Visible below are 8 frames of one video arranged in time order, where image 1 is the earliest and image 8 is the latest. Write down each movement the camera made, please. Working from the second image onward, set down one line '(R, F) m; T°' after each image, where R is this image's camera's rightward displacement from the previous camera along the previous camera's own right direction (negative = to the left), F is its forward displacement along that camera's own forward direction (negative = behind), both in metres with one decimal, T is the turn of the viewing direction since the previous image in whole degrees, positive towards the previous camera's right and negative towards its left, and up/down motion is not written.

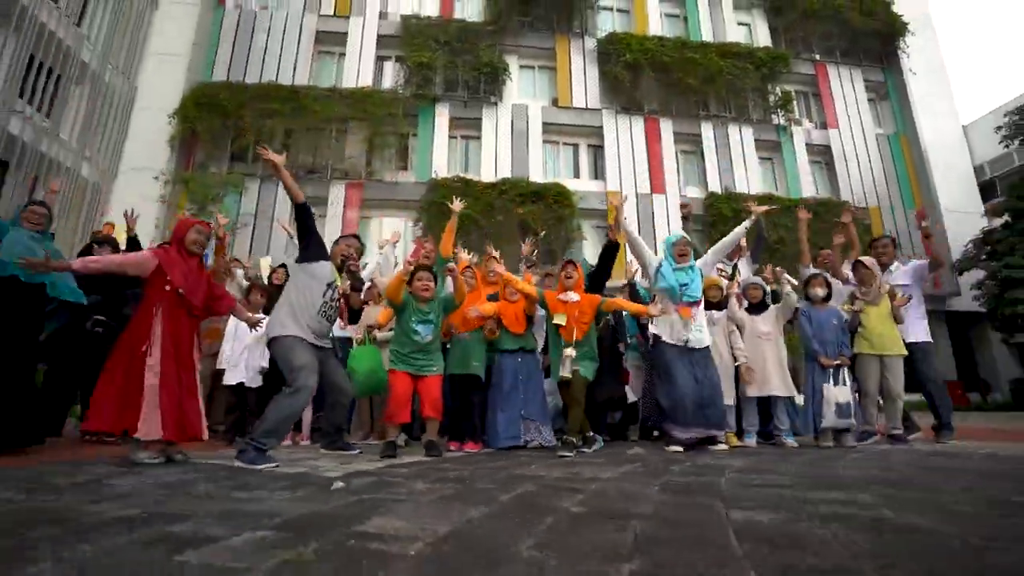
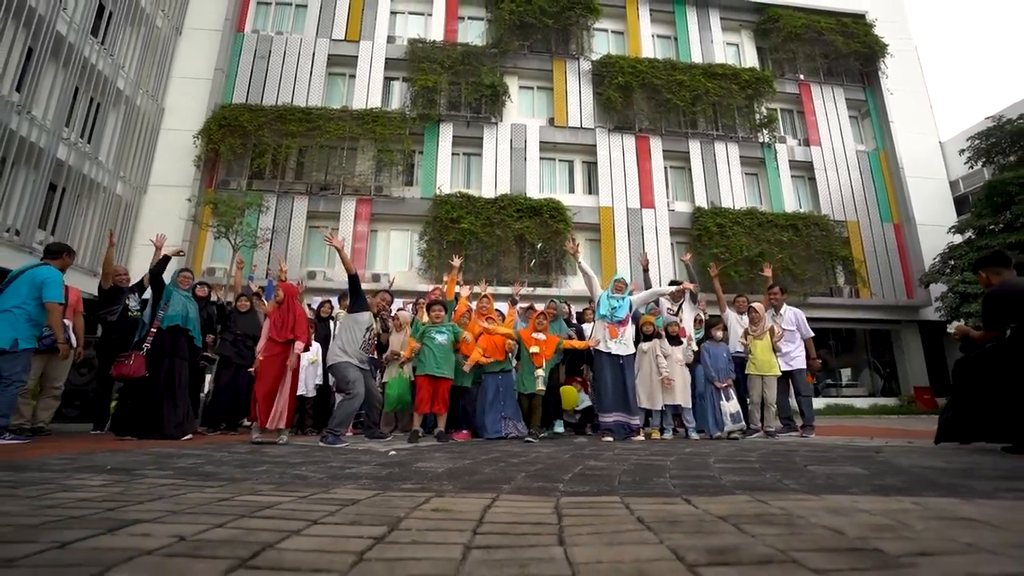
(+0.3, -2.3) m; 0°
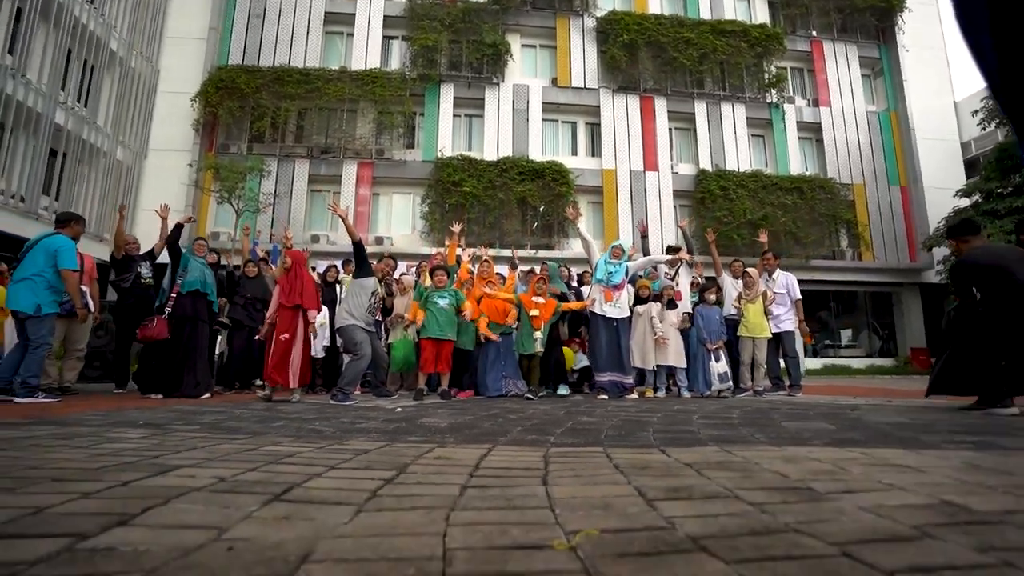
(+0.1, -0.2) m; 0°
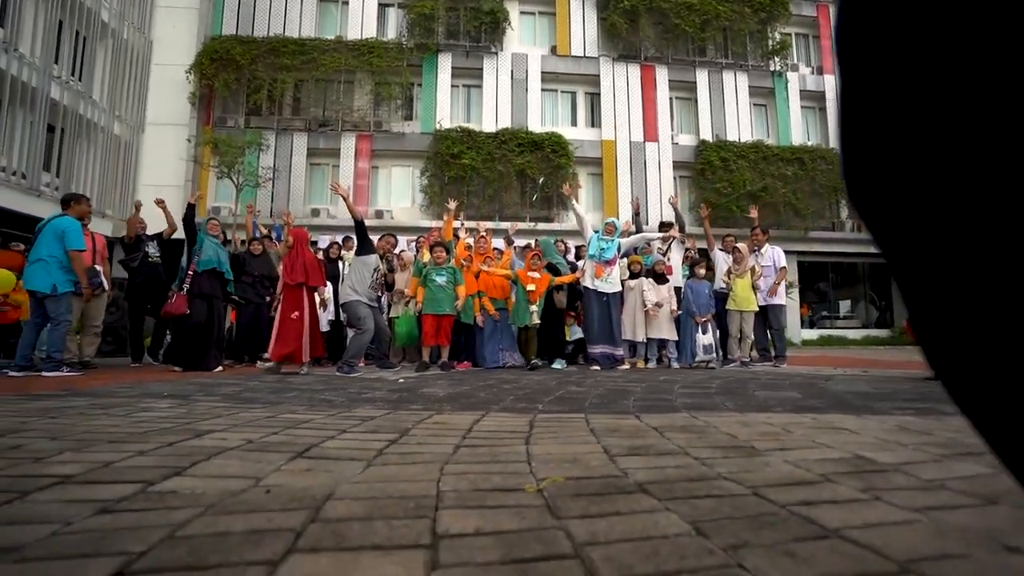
(+0.1, -0.3) m; 0°
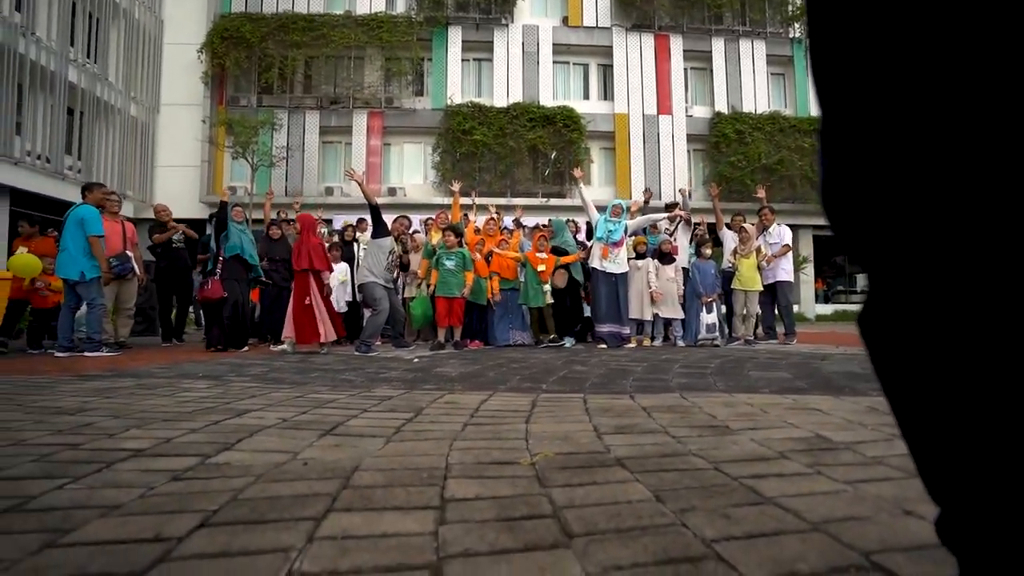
(+0.1, -0.3) m; -2°
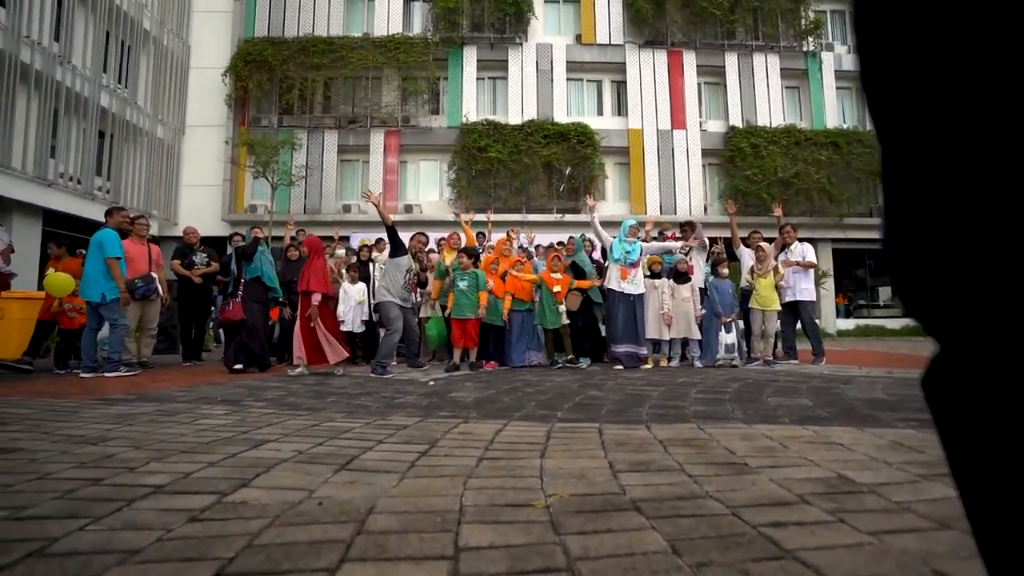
(0.0, 0.0) m; -2°
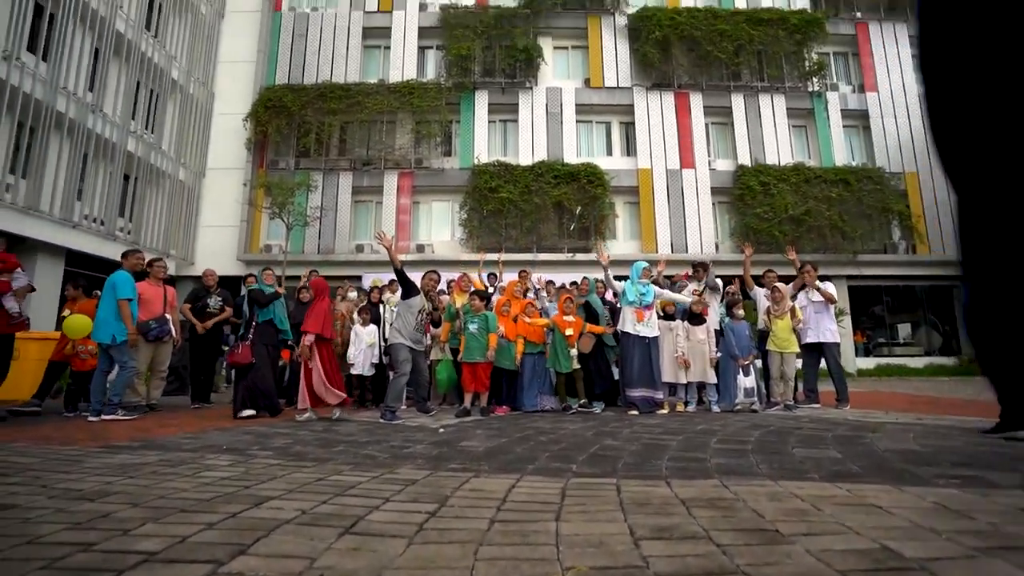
(0.0, +0.1) m; -1°
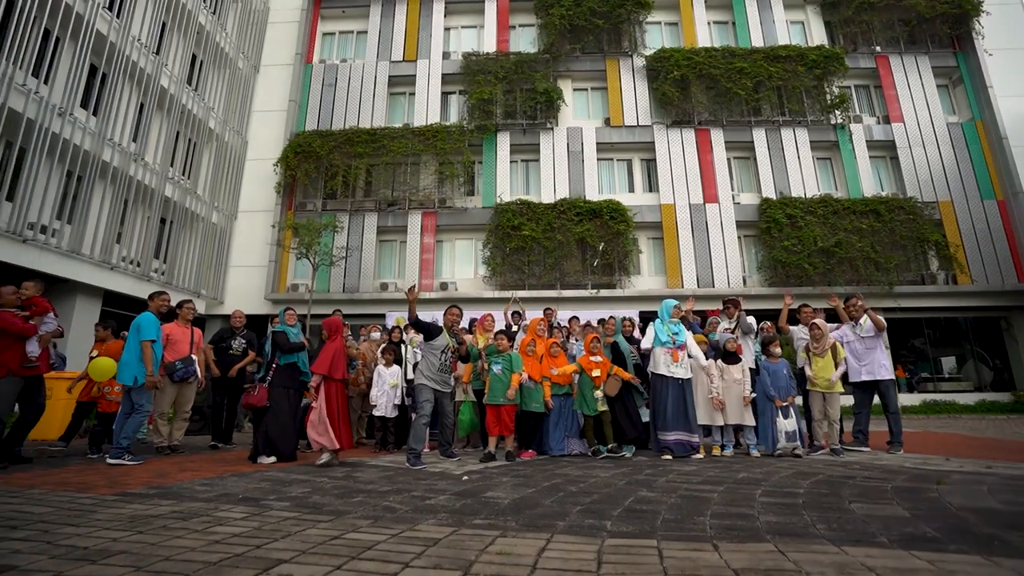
(0.0, +0.2) m; -3°
